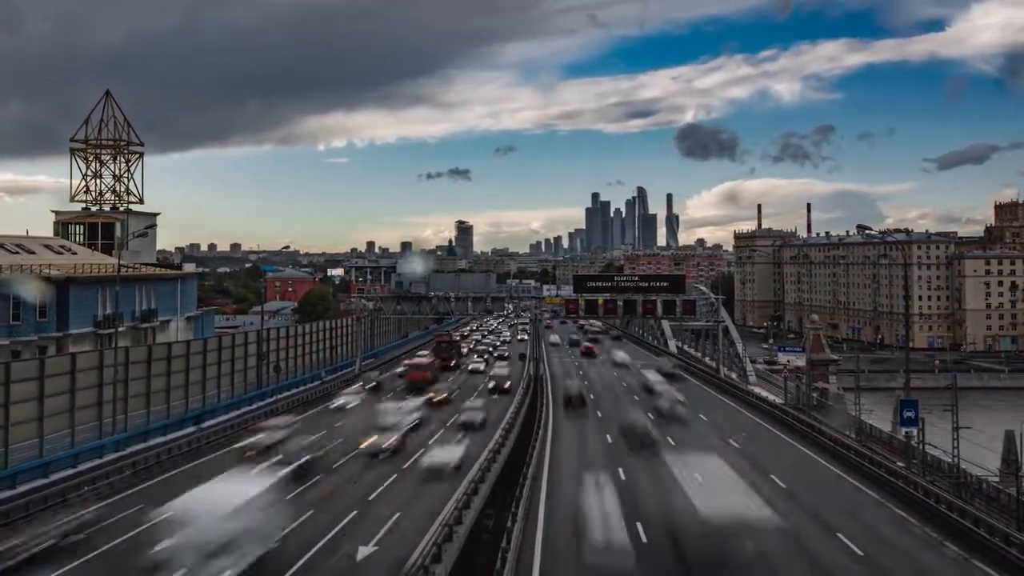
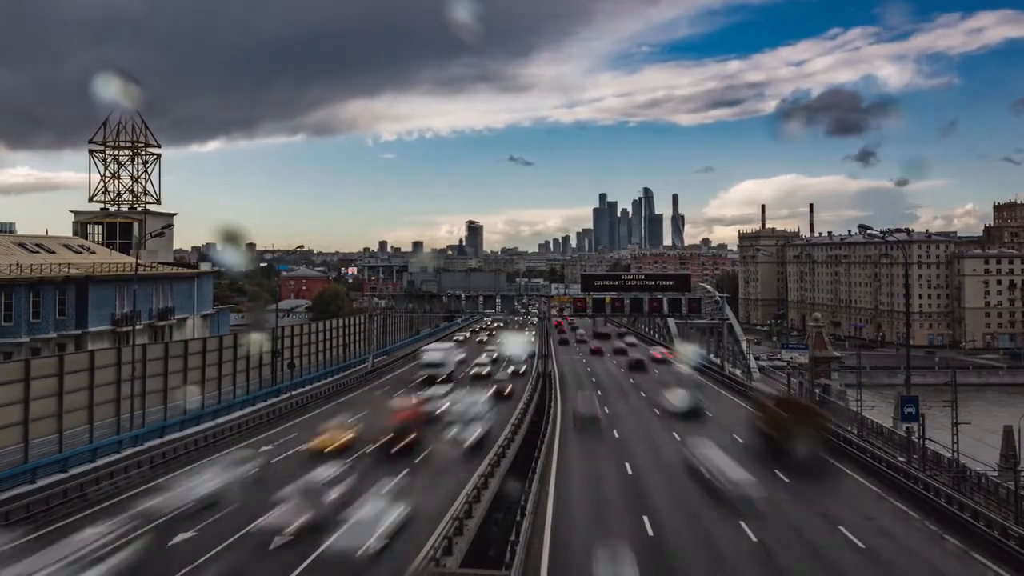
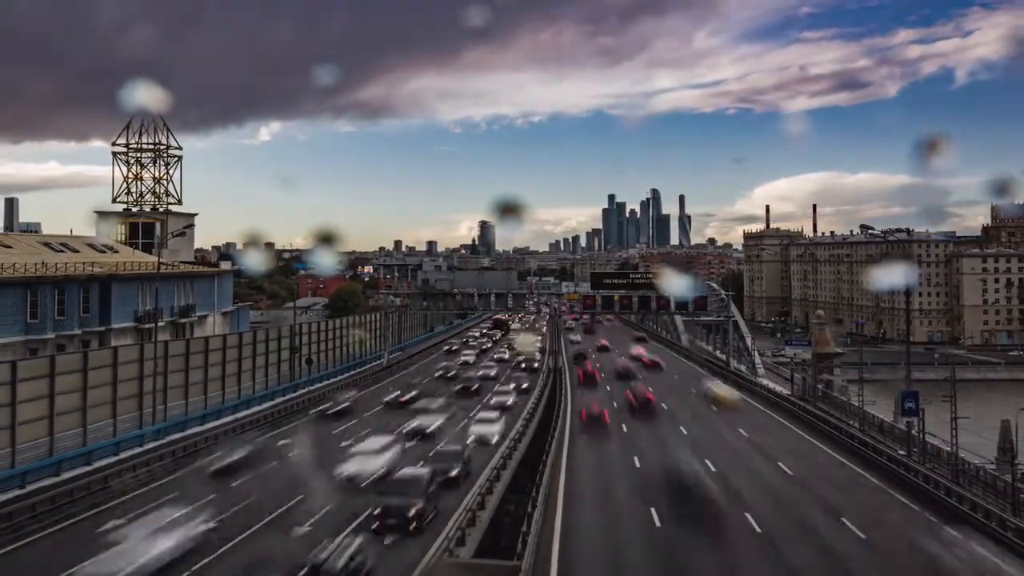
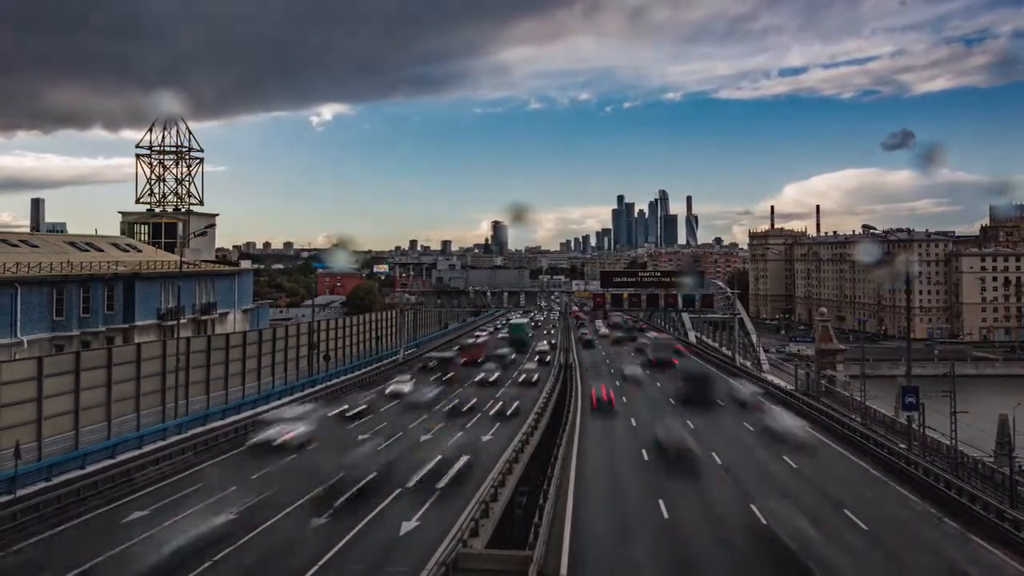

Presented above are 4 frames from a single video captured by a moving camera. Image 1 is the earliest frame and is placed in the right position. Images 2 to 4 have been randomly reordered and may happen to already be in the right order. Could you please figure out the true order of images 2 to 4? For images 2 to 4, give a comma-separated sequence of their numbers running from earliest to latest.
2, 3, 4
